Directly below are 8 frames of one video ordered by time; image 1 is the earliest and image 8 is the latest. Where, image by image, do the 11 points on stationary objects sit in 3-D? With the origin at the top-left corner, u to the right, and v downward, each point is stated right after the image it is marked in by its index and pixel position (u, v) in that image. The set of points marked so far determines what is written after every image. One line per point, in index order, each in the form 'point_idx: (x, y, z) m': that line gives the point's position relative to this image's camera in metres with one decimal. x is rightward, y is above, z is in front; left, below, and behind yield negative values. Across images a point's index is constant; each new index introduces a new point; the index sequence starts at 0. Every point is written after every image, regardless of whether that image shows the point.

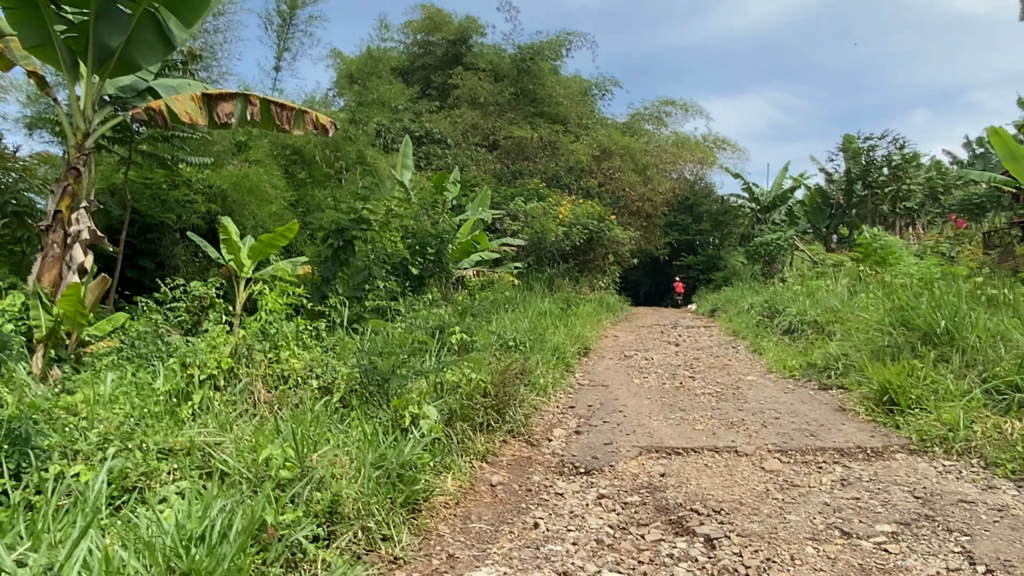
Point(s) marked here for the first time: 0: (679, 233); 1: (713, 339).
0: (+3.8, +1.2, +18.2) m
1: (+2.2, -0.6, +8.5) m
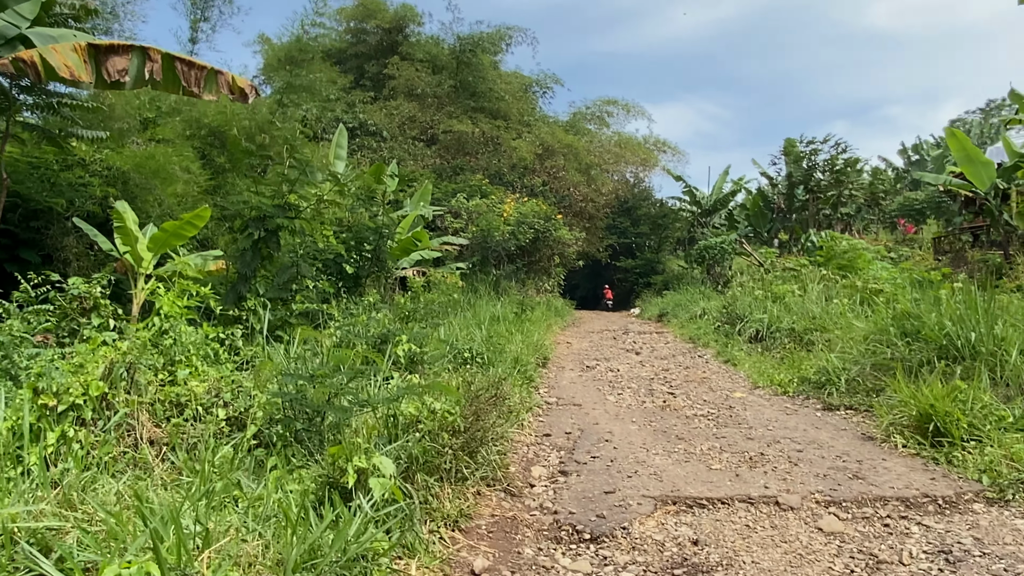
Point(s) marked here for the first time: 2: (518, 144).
0: (+2.4, +1.2, +17.8) m
1: (+1.6, -0.6, +7.9) m
2: (+0.1, +2.6, +14.0) m
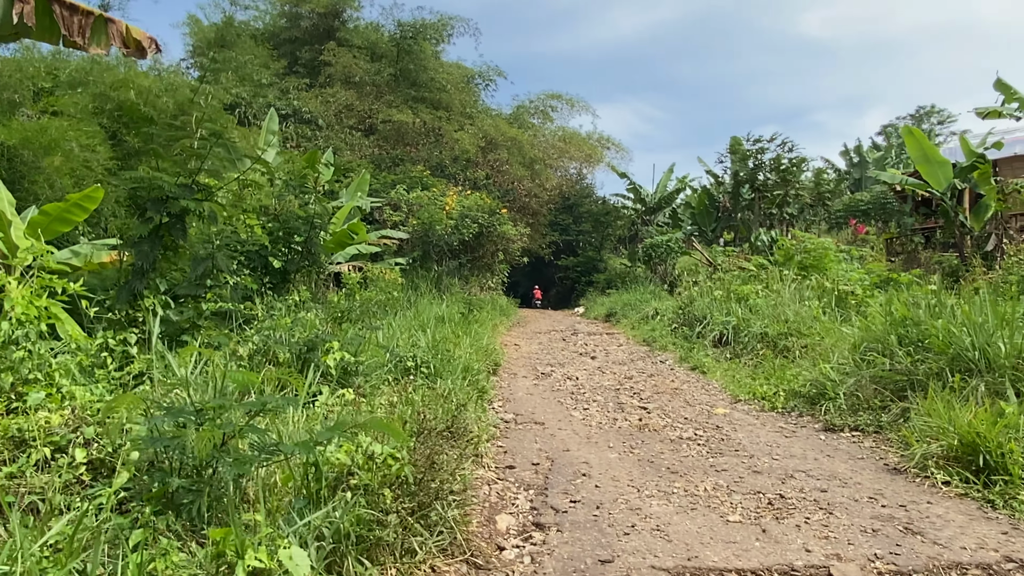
0: (+1.1, +1.2, +17.3) m
1: (+1.1, -0.6, +7.4) m
2: (-0.9, +2.6, +13.4) m
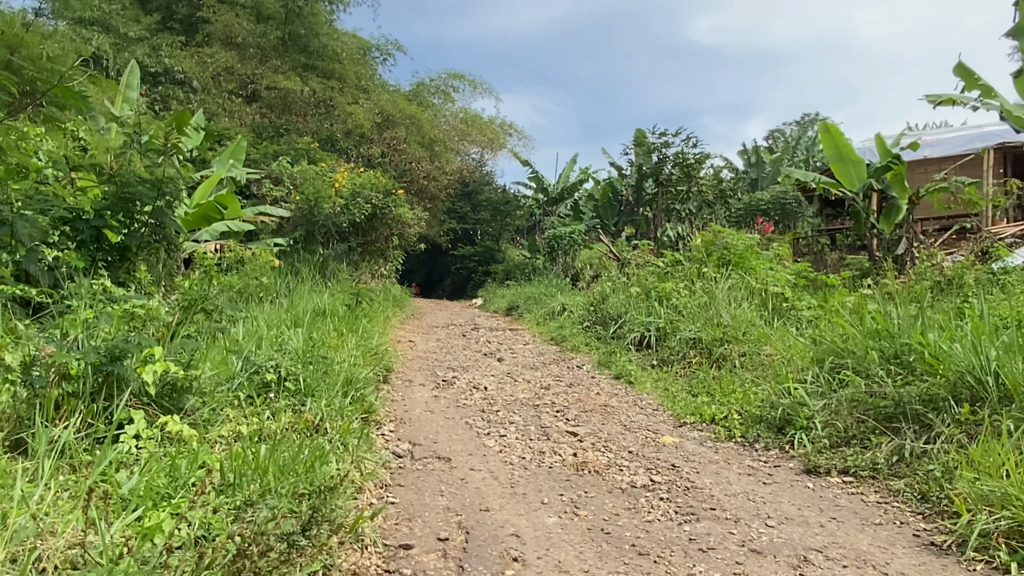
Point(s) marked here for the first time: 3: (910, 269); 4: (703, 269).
0: (-1.1, +1.4, +16.4) m
1: (+0.2, -0.5, +6.6) m
2: (-2.5, +2.8, +12.2) m
3: (+4.1, +0.2, +8.1) m
4: (+1.7, +0.2, +6.9) m
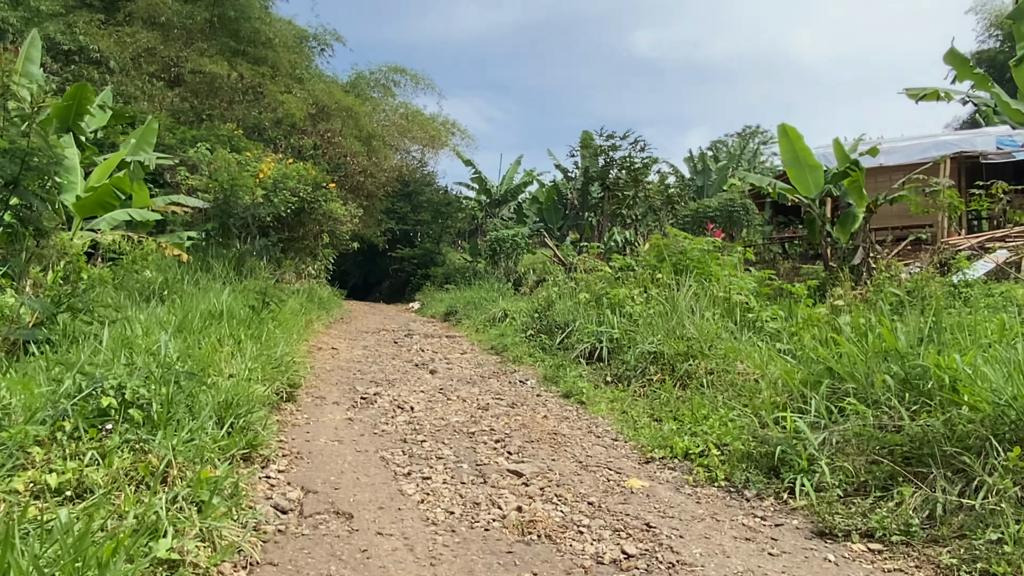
0: (-2.3, +1.3, +15.6) m
1: (-0.3, -0.6, +6.0) m
2: (-3.3, +2.8, +11.4) m
3: (+3.5, +0.1, +7.7) m
4: (+1.2, +0.1, +6.4) m
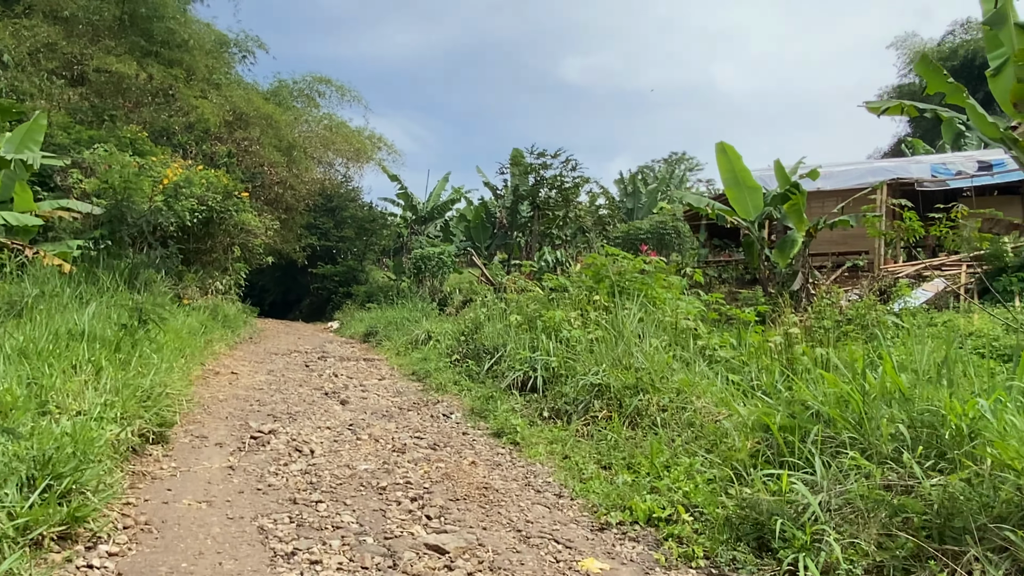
0: (-3.7, +1.0, +14.8) m
1: (-0.8, -0.7, +5.3) m
2: (-4.3, +2.6, +10.5) m
3: (+2.8, -0.2, +7.4) m
4: (+0.6, -0.1, +5.9) m
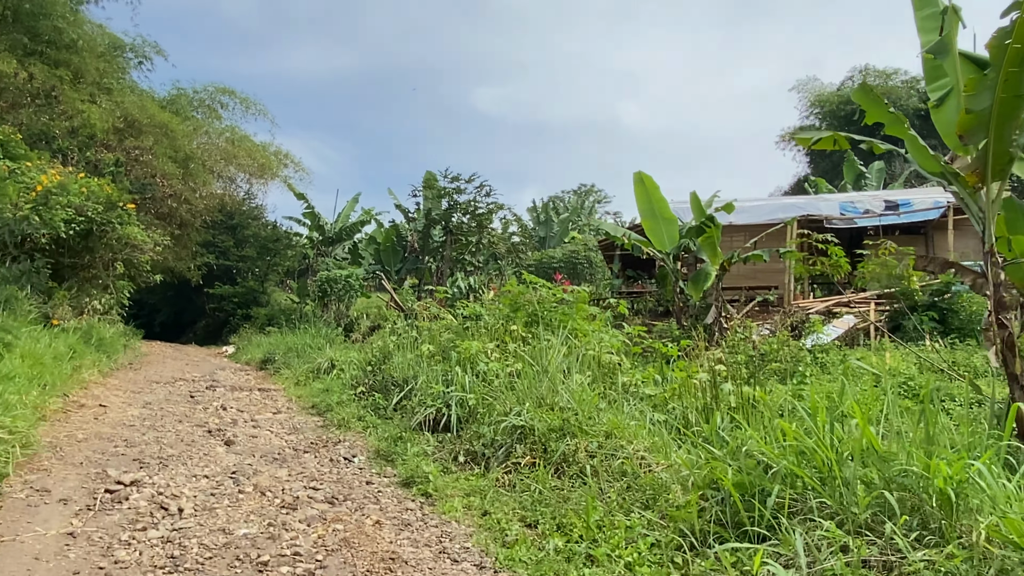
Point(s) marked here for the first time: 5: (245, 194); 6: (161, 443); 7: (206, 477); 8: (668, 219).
0: (-5.3, +0.6, +13.9) m
1: (-1.4, -0.8, +4.8) m
2: (-5.3, +2.4, +9.7) m
3: (+2.0, -0.5, +7.3) m
4: (0.0, -0.3, +5.5) m
5: (-5.1, +1.8, +14.8) m
6: (-1.7, -0.8, +3.9) m
7: (-1.2, -0.8, +3.2) m
8: (+1.6, +0.7, +8.0) m
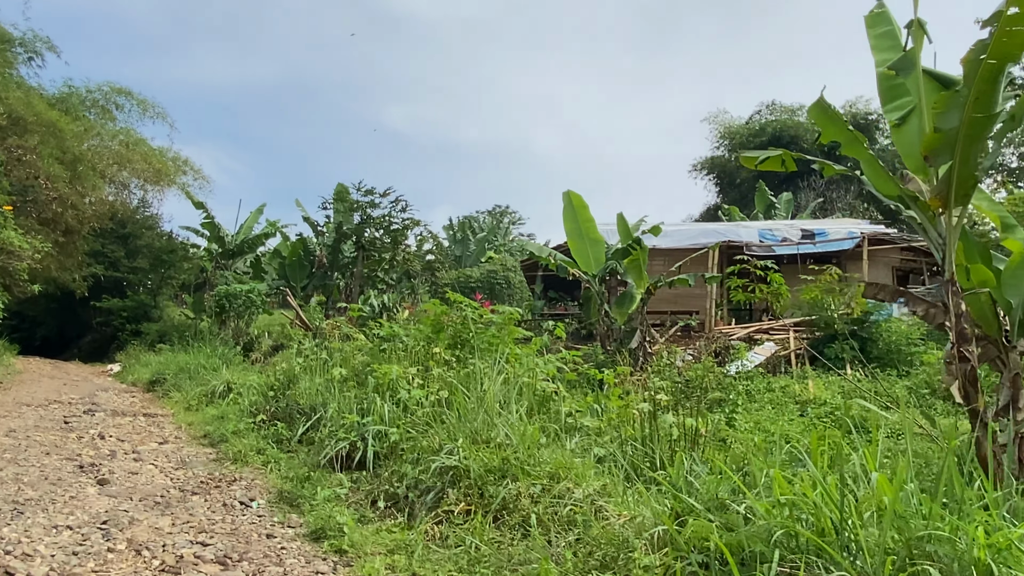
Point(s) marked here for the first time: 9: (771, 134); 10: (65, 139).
0: (-6.7, +0.4, +12.9) m
1: (-1.8, -0.9, +4.2) m
2: (-6.2, +2.3, +8.7) m
3: (+1.3, -0.7, +7.1) m
4: (-0.5, -0.4, +5.1) m
5: (-6.6, +1.6, +13.8) m
6: (-2.1, -0.8, +3.3) m
7: (-1.5, -0.8, +2.6) m
8: (+0.8, +0.5, +7.8) m
9: (+5.8, +3.5, +17.6) m
10: (-6.1, +2.1, +10.5) m
